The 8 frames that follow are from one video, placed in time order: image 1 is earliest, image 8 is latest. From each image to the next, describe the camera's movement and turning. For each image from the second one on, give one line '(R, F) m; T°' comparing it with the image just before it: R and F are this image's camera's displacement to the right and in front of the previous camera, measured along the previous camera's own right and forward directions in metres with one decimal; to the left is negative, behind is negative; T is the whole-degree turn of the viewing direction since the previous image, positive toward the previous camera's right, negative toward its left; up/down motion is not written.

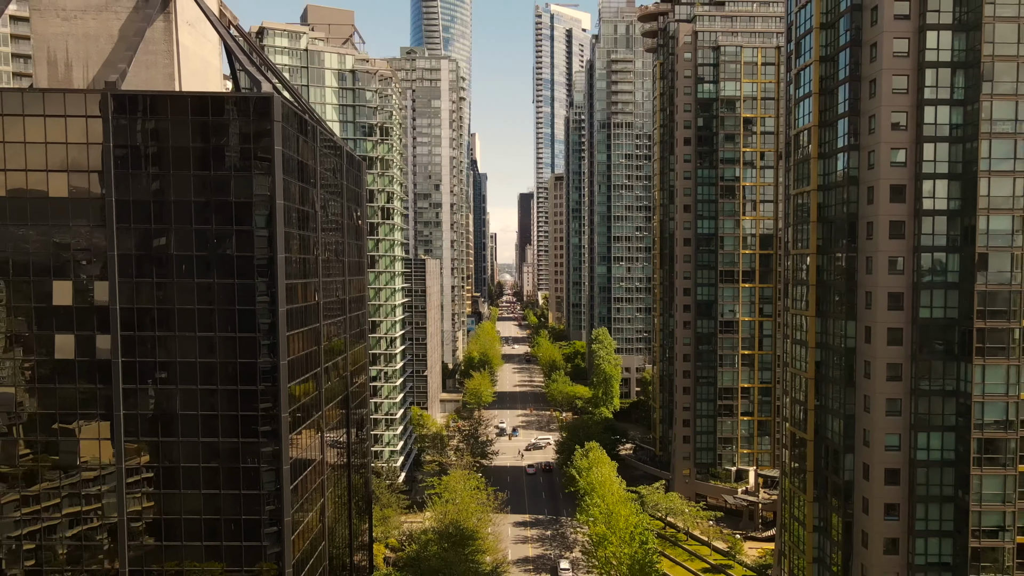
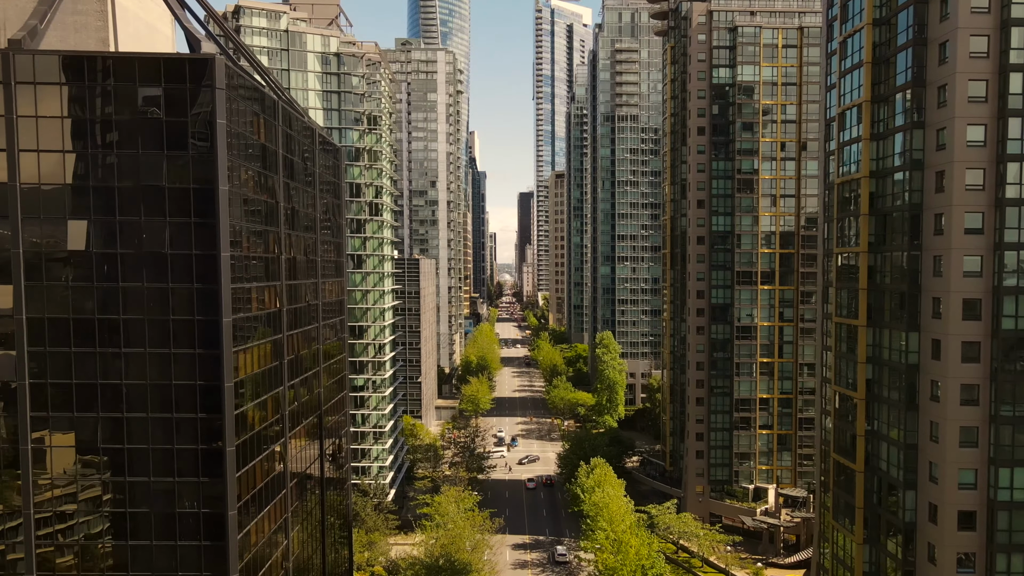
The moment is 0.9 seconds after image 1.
(+0.1, +5.7) m; 0°
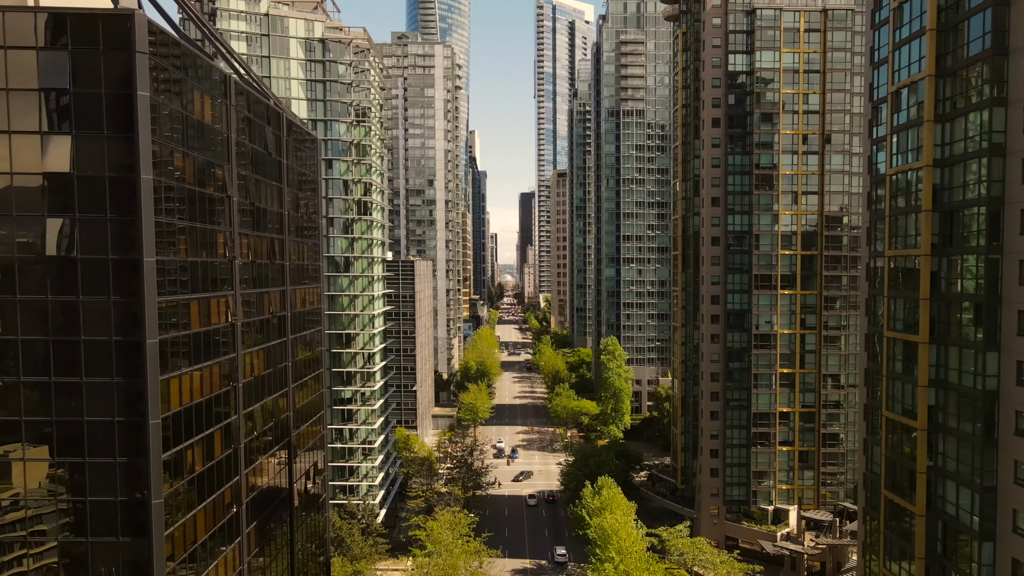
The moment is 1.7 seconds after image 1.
(+0.2, +5.0) m; 0°
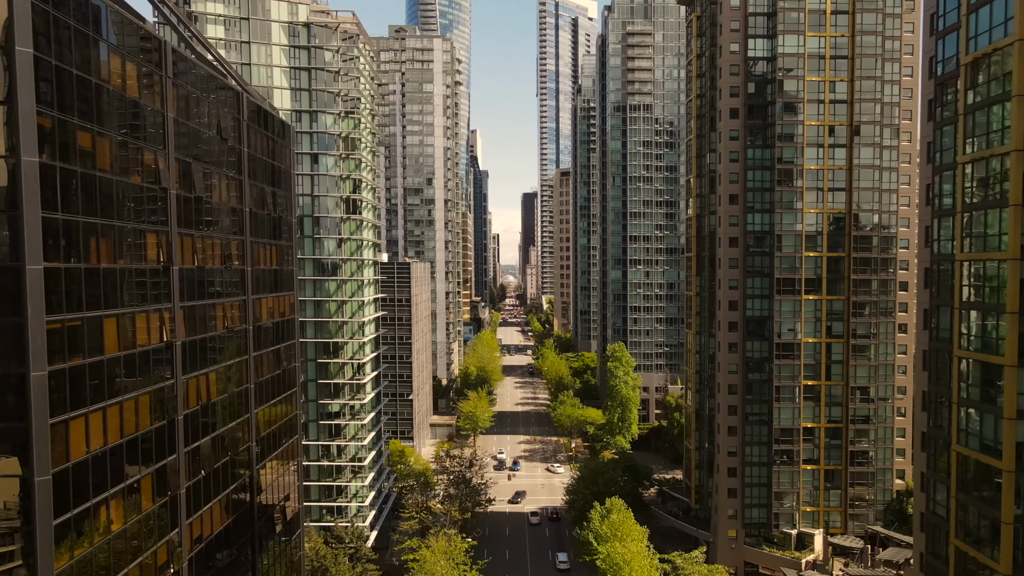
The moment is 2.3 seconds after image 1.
(+0.1, +4.8) m; 0°
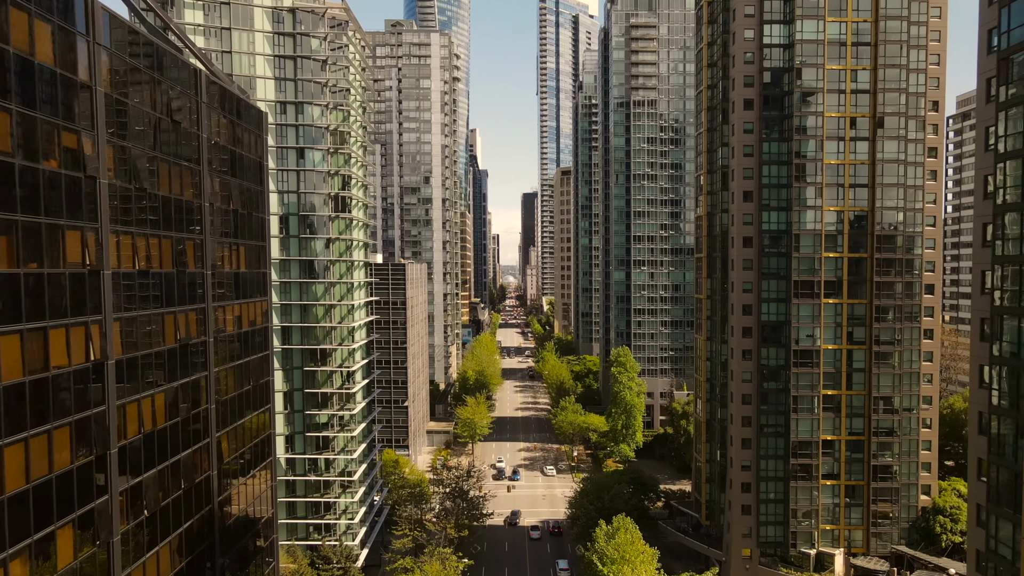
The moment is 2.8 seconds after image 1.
(+0.1, +3.6) m; 0°
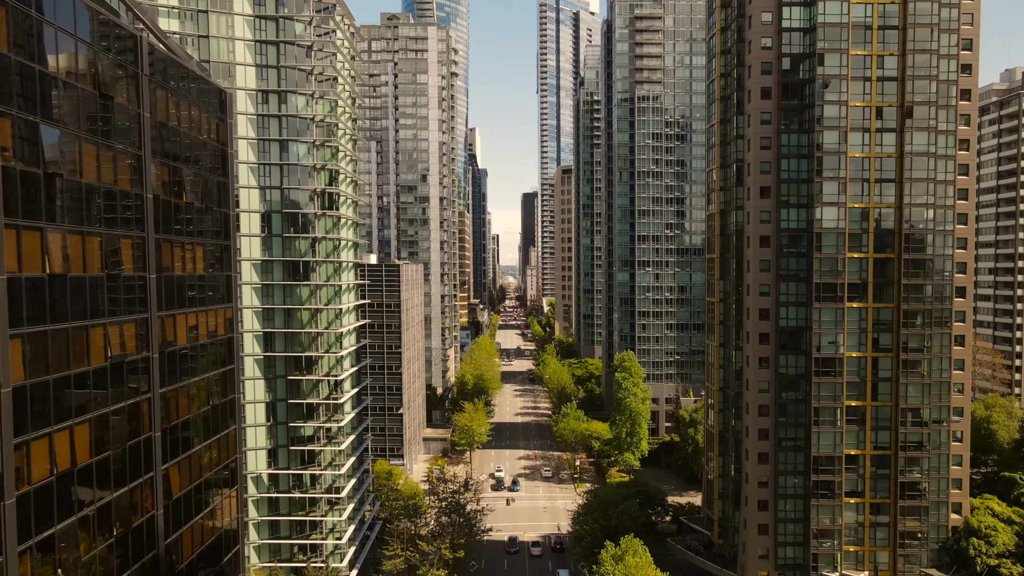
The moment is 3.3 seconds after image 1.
(0.0, +3.8) m; 0°
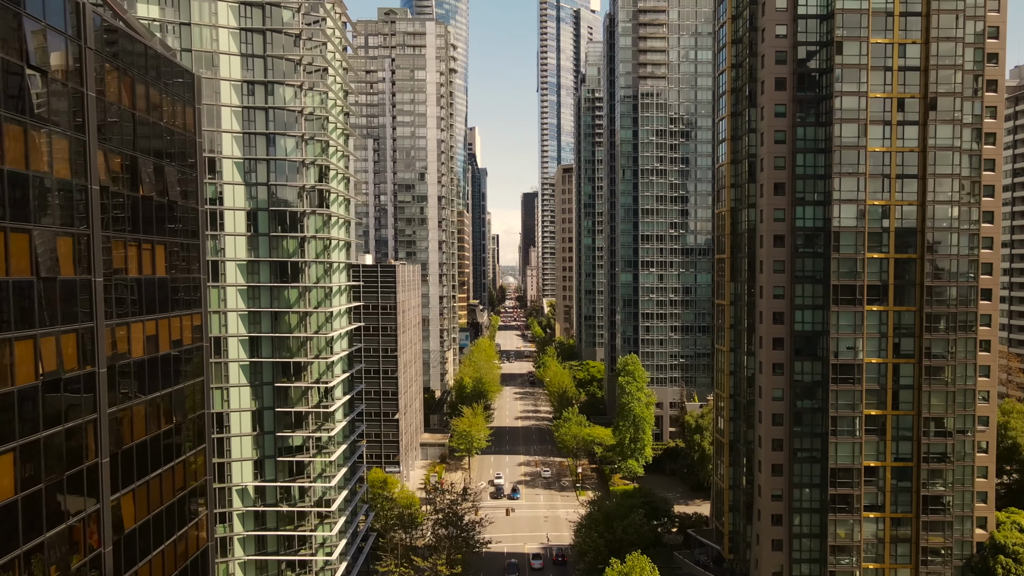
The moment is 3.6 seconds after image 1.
(0.0, +2.7) m; 0°
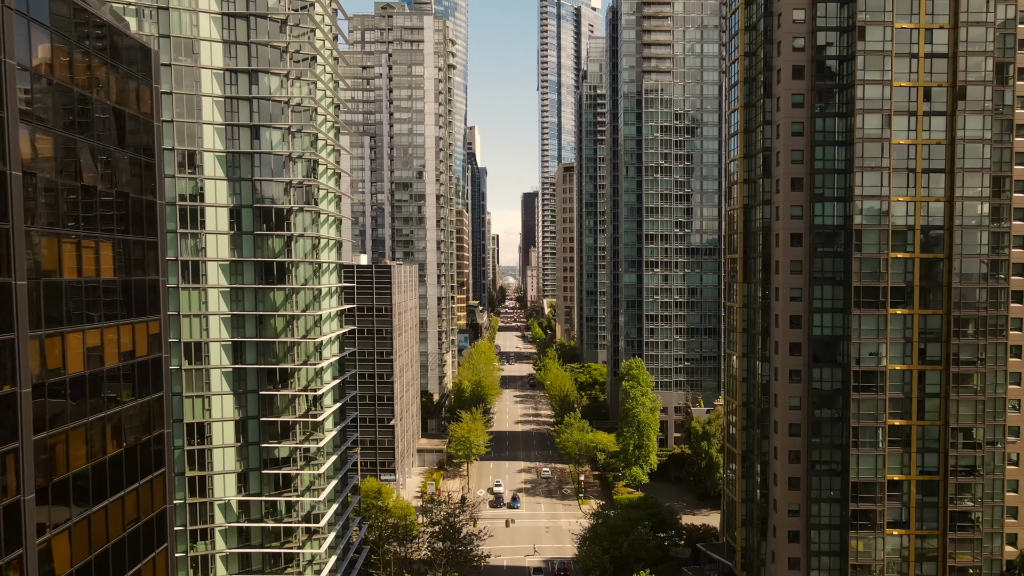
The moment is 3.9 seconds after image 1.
(0.0, +2.9) m; 0°
